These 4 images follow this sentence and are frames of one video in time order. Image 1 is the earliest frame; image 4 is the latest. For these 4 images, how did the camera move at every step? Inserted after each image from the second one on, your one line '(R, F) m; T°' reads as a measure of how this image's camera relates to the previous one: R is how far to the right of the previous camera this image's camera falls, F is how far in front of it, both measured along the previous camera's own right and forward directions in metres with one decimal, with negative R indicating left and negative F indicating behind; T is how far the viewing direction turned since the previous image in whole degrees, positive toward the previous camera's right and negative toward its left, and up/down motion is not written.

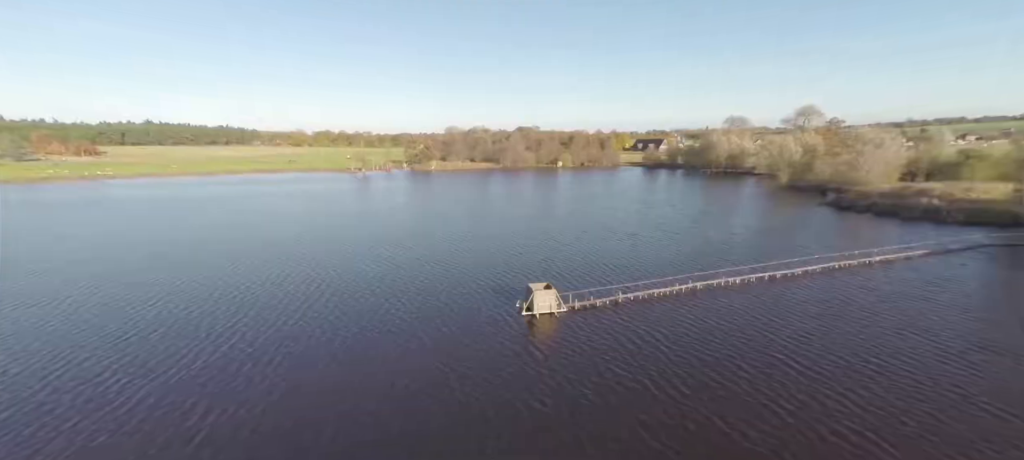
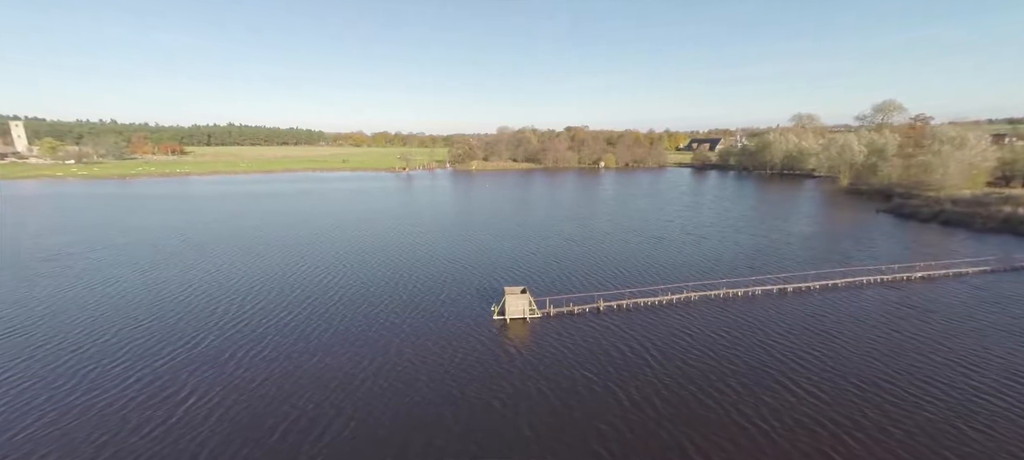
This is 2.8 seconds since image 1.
(+5.0, +0.3) m; -8°
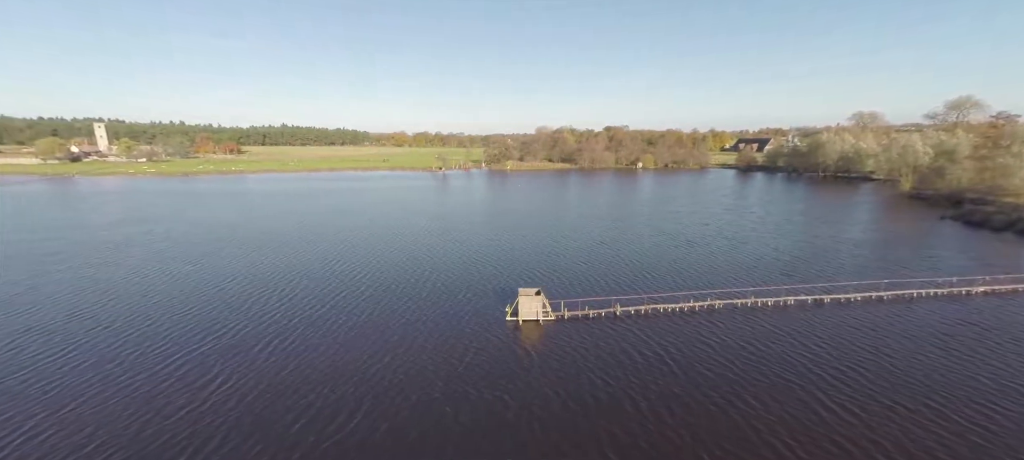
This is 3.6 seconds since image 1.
(+1.5, +0.3) m; -5°
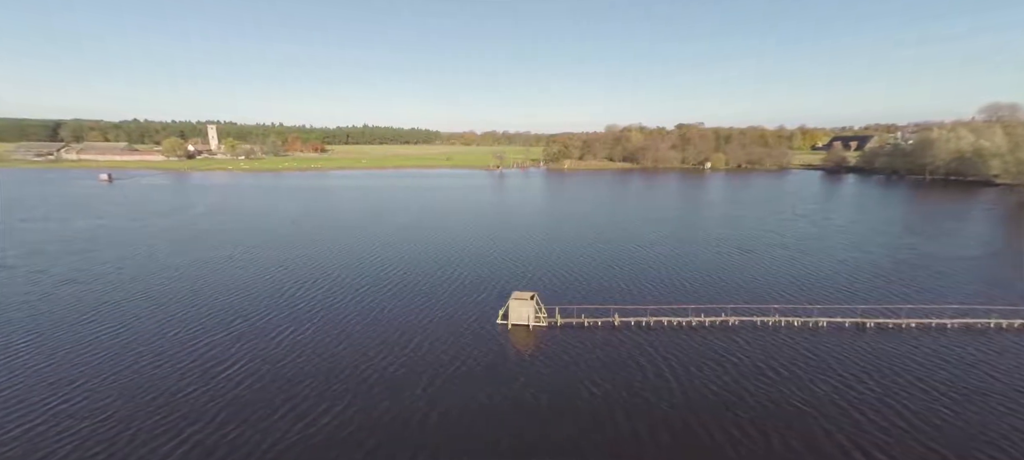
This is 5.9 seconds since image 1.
(+4.6, +1.2) m; -10°
